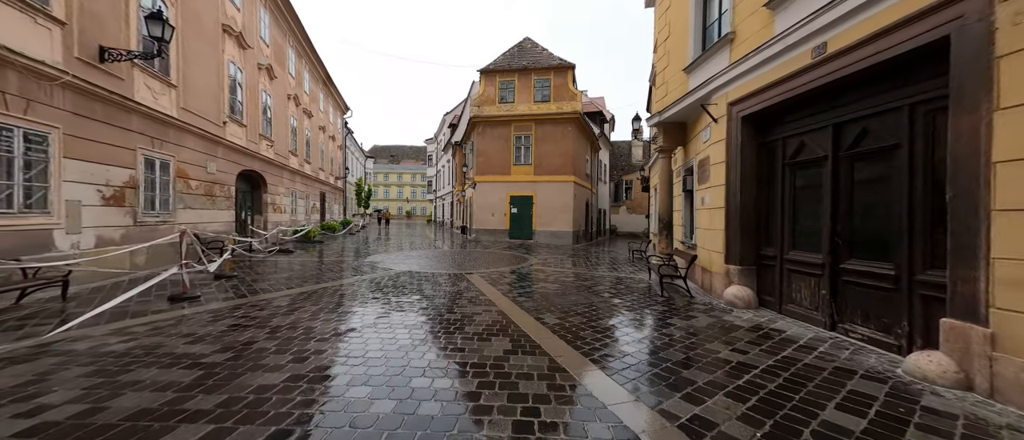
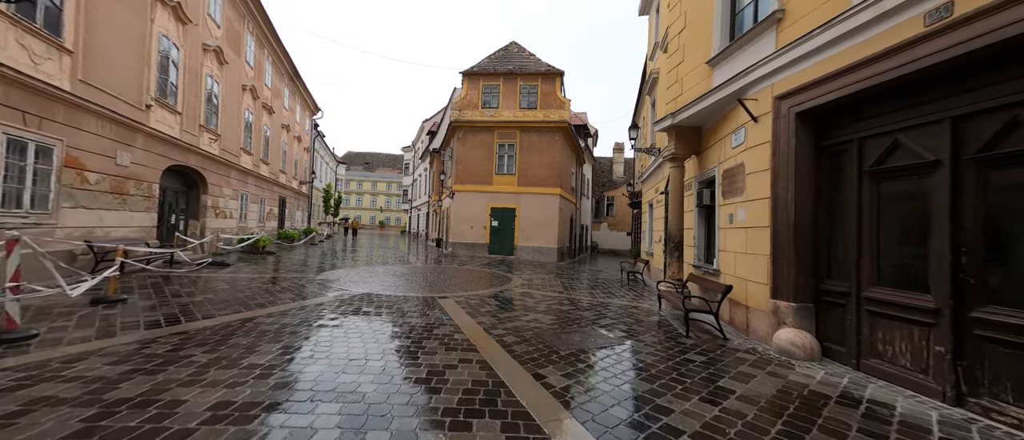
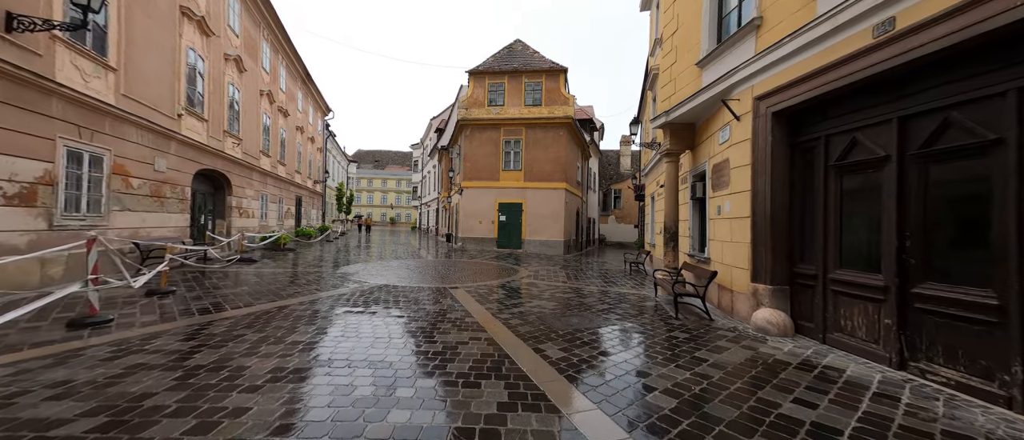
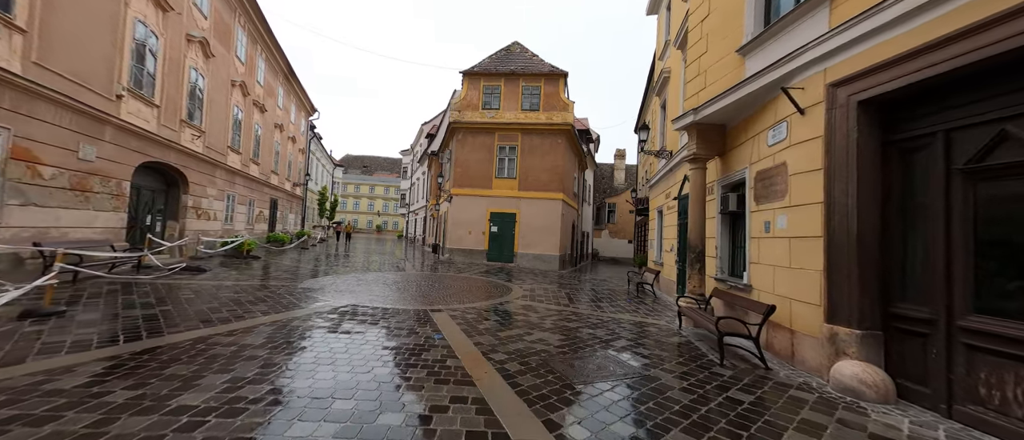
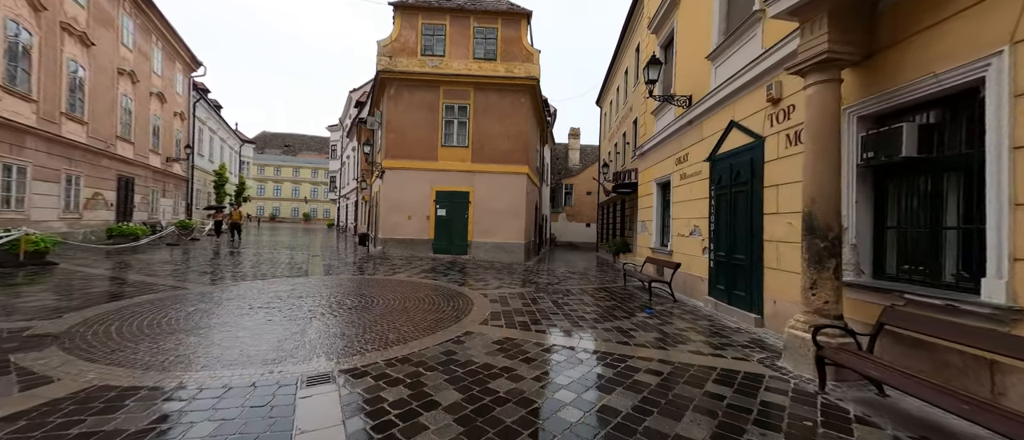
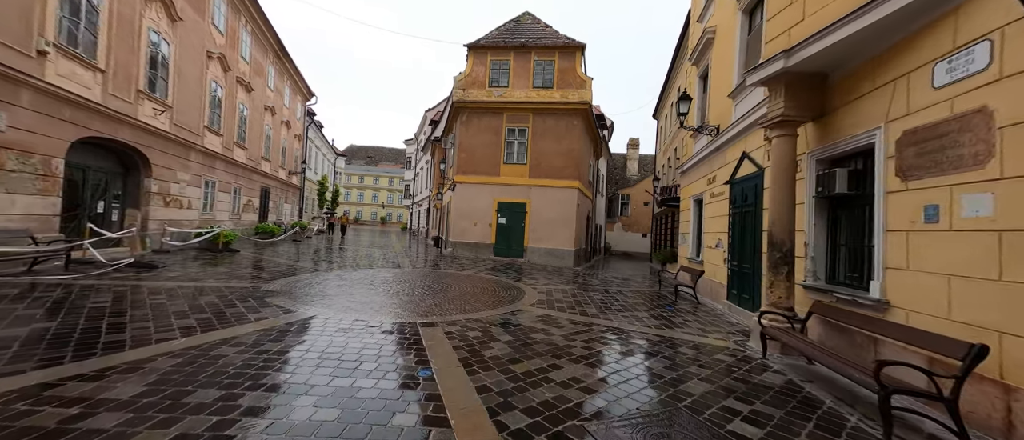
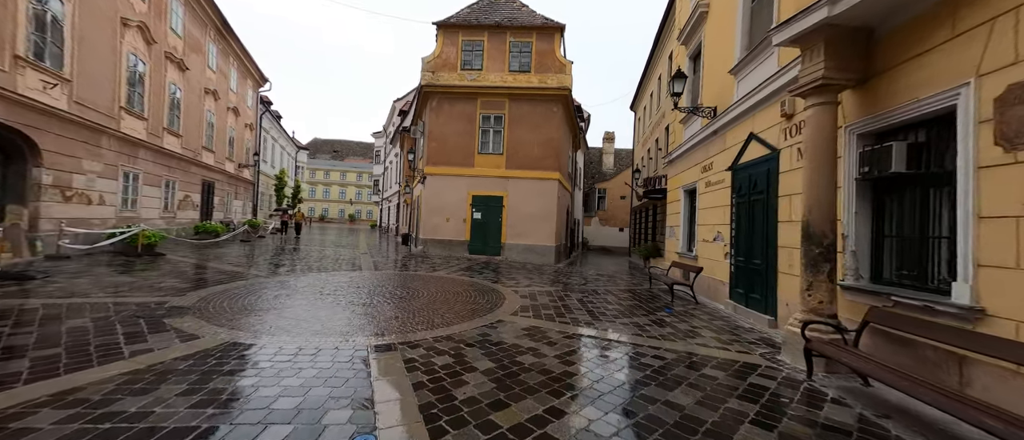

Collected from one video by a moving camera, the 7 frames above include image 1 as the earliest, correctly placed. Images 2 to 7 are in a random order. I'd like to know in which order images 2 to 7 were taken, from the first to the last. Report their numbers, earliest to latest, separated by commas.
3, 2, 4, 6, 7, 5
